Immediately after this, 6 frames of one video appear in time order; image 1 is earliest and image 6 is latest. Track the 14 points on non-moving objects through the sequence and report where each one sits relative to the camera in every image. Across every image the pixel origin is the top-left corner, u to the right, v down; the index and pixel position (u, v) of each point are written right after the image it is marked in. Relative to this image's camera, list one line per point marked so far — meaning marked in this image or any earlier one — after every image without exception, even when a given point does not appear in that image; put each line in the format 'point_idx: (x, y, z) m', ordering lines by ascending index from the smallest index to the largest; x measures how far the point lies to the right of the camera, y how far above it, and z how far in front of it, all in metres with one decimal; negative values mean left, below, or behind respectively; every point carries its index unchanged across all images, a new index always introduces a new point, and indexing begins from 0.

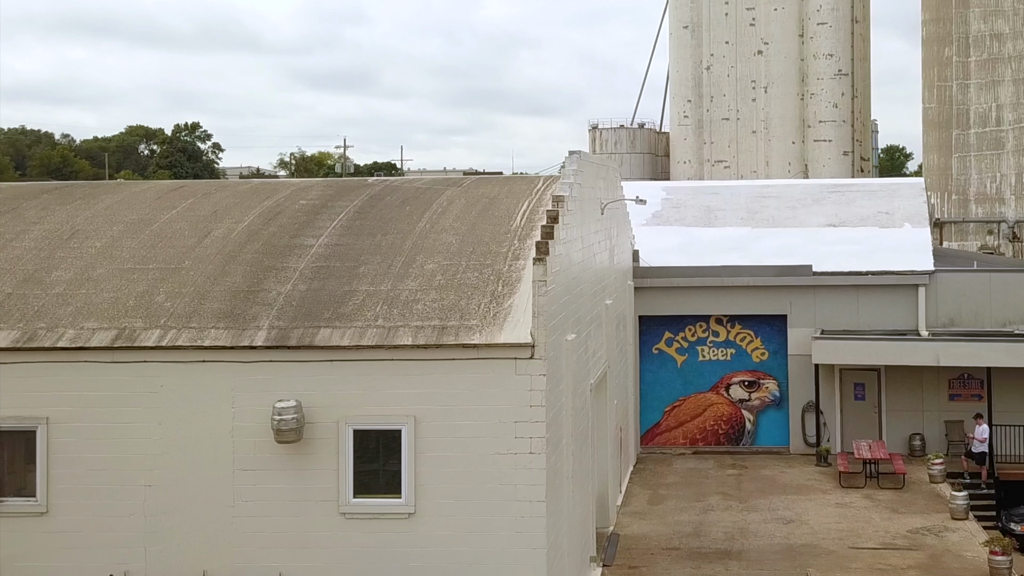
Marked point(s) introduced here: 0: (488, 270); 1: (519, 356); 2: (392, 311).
0: (-0.2, +0.2, +13.5) m
1: (+0.1, -0.5, +12.3) m
2: (-1.0, -0.2, +12.8) m
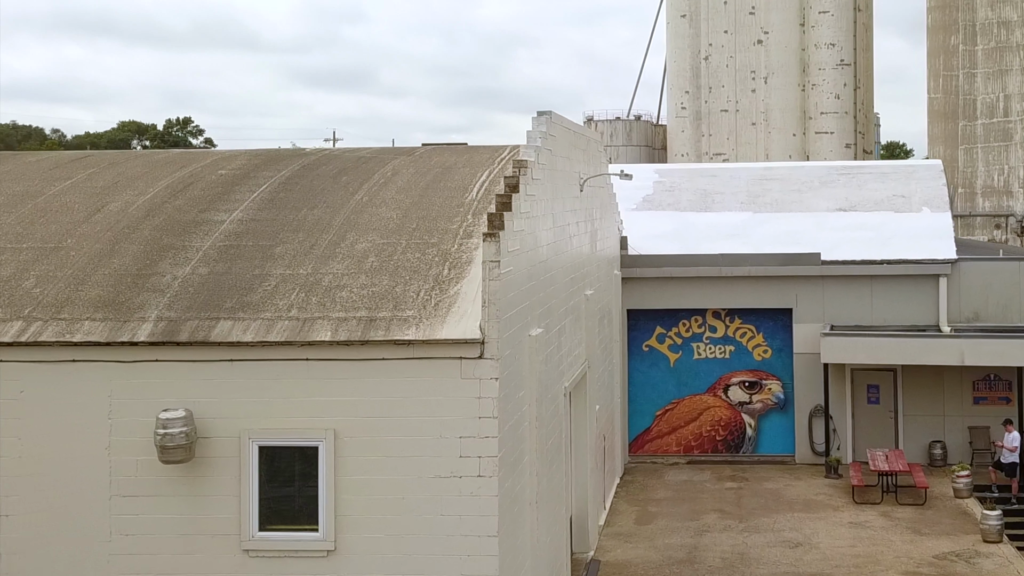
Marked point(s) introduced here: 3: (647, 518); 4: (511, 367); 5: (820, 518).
0: (-0.6, +0.3, +11.0) m
1: (-0.3, -0.4, +9.8) m
2: (-1.3, -0.1, +10.4) m
3: (+1.5, -2.6, +17.8) m
4: (0.0, -0.5, +10.5) m
5: (+3.5, -2.6, +17.6) m
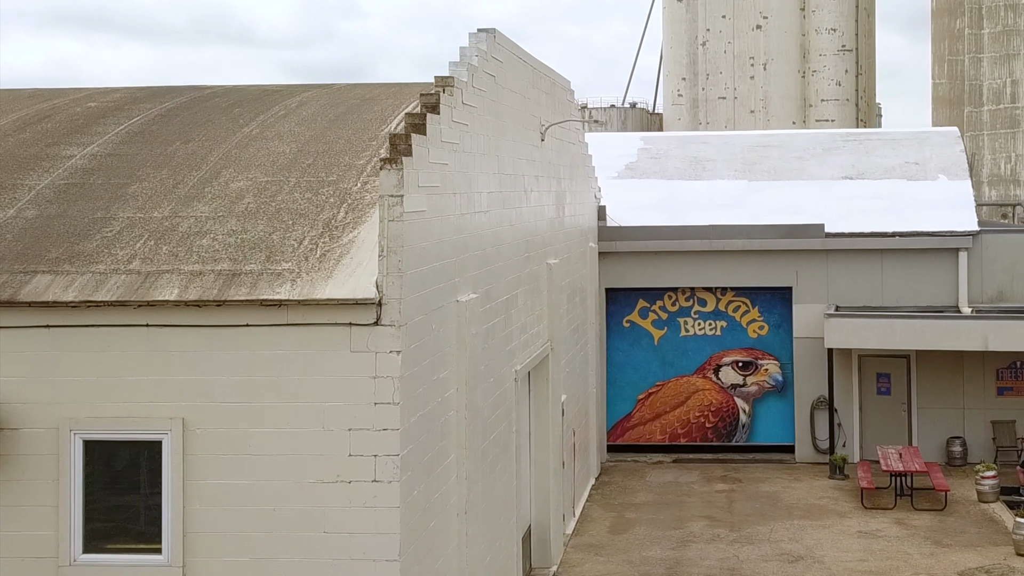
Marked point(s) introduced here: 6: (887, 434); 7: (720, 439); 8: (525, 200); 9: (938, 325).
0: (-1.0, +0.6, +8.6) m
1: (-0.7, -0.2, +7.4) m
2: (-1.8, +0.2, +7.9) m
3: (+1.1, -2.3, +15.3) m
4: (-0.4, -0.2, +8.0) m
5: (+3.0, -2.3, +15.1) m
6: (+4.4, -1.7, +18.6) m
7: (+2.6, -1.8, +19.4) m
8: (+0.1, +0.7, +12.2) m
9: (+4.7, -0.4, +17.4) m
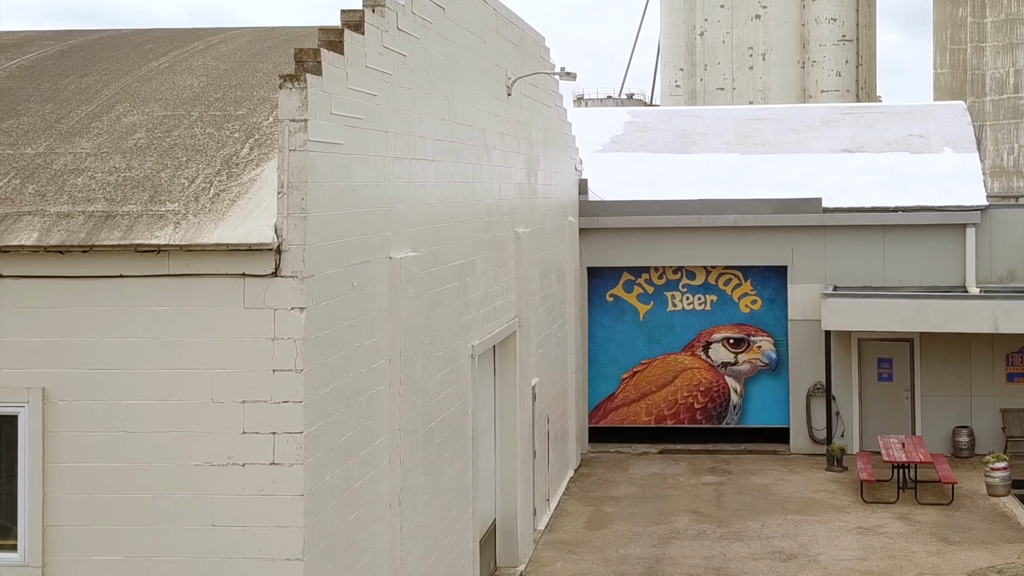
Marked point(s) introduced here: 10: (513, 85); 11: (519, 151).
0: (-1.3, +0.8, +7.3) m
1: (-1.0, +0.1, +6.1) m
2: (-2.1, +0.4, +6.6) m
3: (+0.8, -2.1, +14.0) m
4: (-0.7, 0.0, +6.8) m
5: (+2.7, -2.1, +13.9) m
6: (+4.2, -1.5, +17.3) m
7: (+2.3, -1.5, +18.1) m
8: (-0.2, +0.9, +11.0) m
9: (+4.5, -0.2, +16.2) m
10: (0.0, +1.6, +12.2) m
11: (+0.1, +1.1, +12.7) m
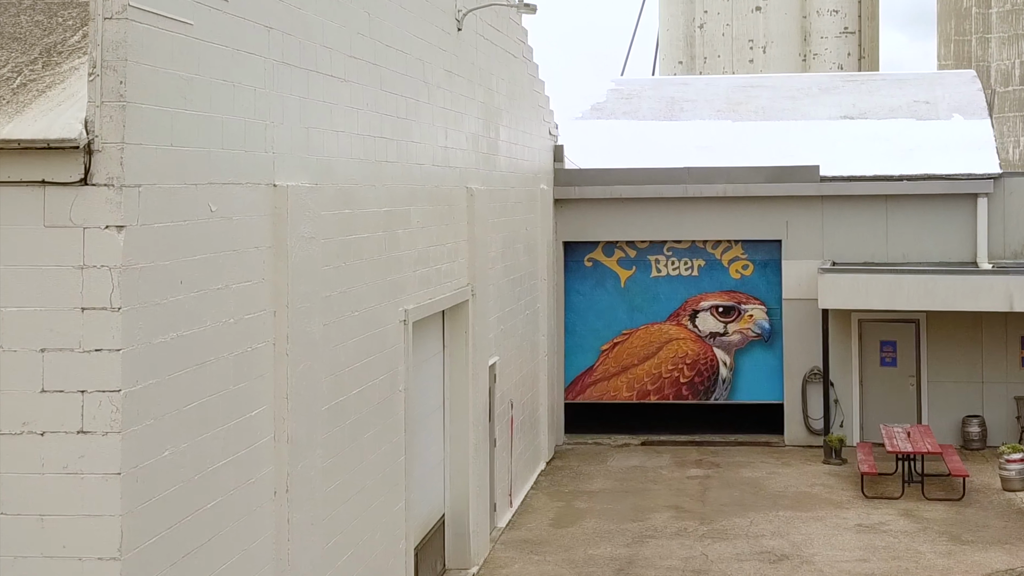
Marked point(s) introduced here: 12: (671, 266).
0: (-1.6, +1.0, +5.8) m
1: (-1.4, +0.3, +4.6) m
2: (-2.4, +0.7, +5.2) m
3: (+0.5, -1.8, +12.5) m
4: (-1.1, +0.3, +5.3) m
5: (+2.4, -1.8, +12.4) m
6: (+3.8, -1.3, +15.8) m
7: (+2.0, -1.3, +16.6) m
8: (-0.5, +1.1, +9.5) m
9: (+4.1, +0.1, +14.7) m
10: (-0.3, +1.9, +10.7) m
11: (-0.3, +1.4, +11.2) m
12: (+1.7, 0.0, +16.5) m
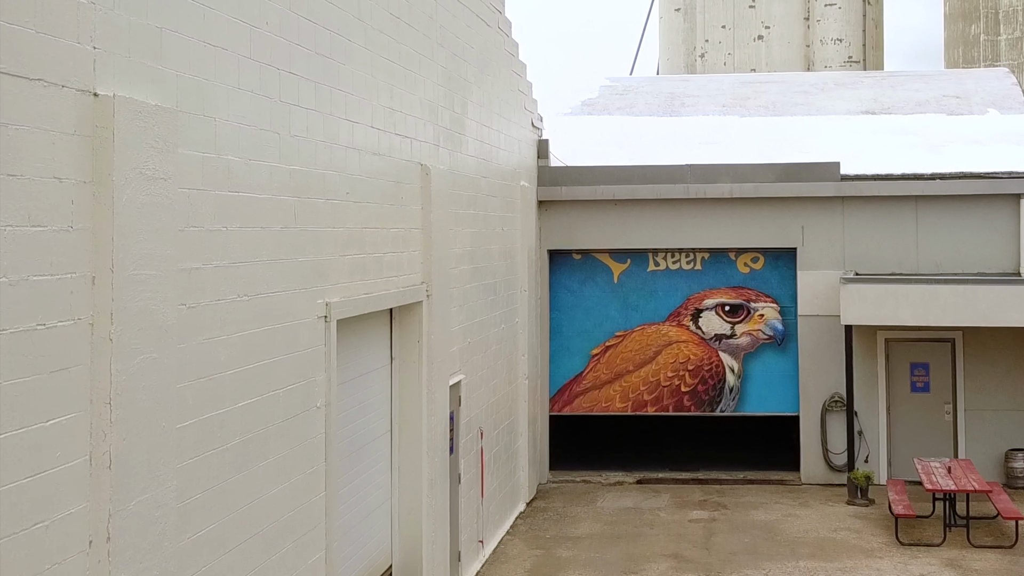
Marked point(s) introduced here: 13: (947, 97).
0: (-1.8, +1.2, +3.9) m
1: (-1.6, +0.5, +2.7) m
2: (-2.6, +0.8, +3.2) m
3: (+0.3, -1.9, +10.5) m
4: (-1.3, +0.4, +3.3) m
5: (+2.2, -1.9, +10.4) m
6: (+3.6, -1.4, +13.8) m
7: (+1.8, -1.4, +14.6) m
8: (-0.7, +1.2, +7.5) m
9: (+3.9, 0.0, +12.7) m
10: (-0.5, +1.9, +8.8) m
11: (-0.5, +1.4, +9.3) m
12: (+1.5, -0.1, +14.6) m
13: (+4.5, +1.9, +16.1) m
